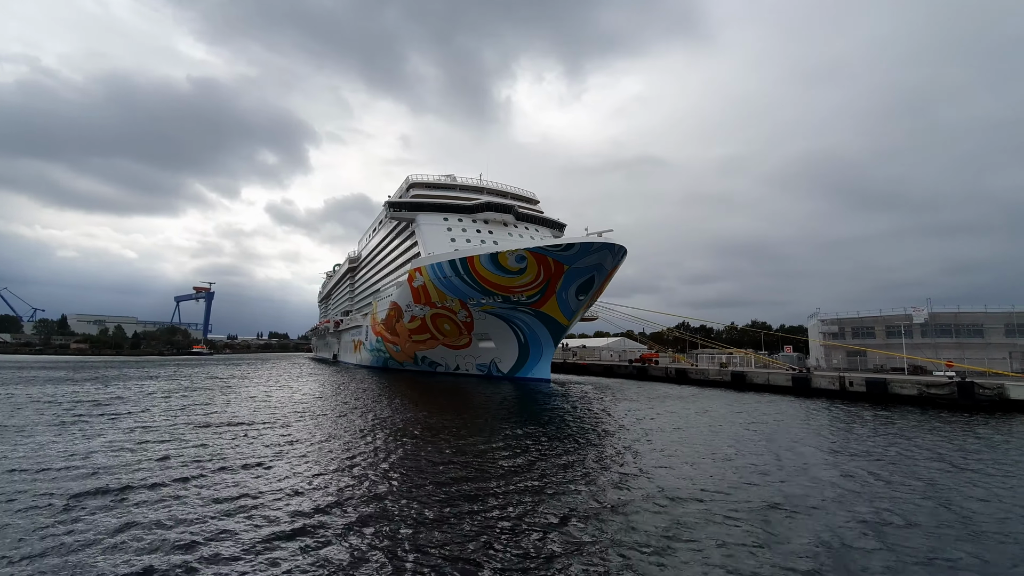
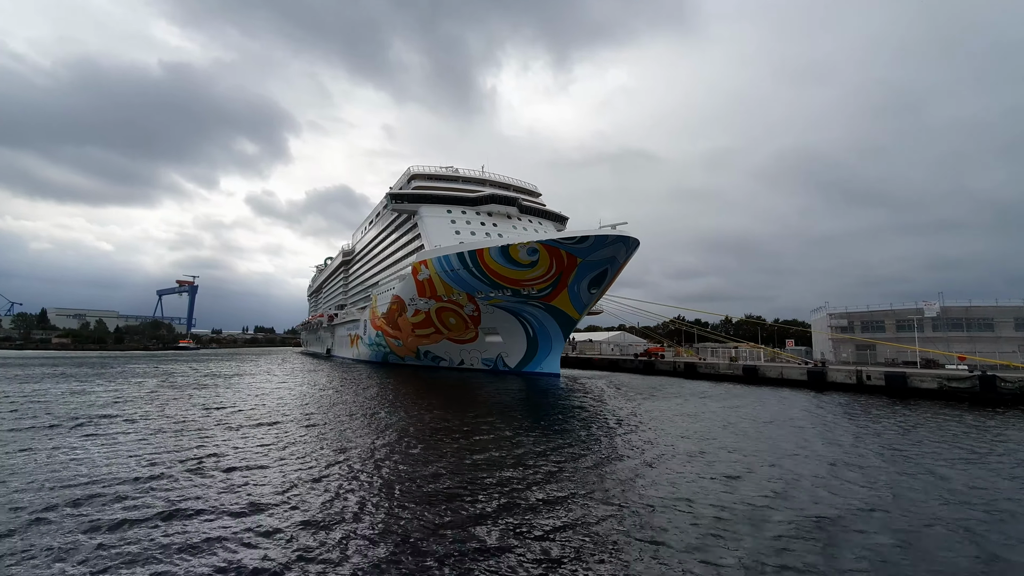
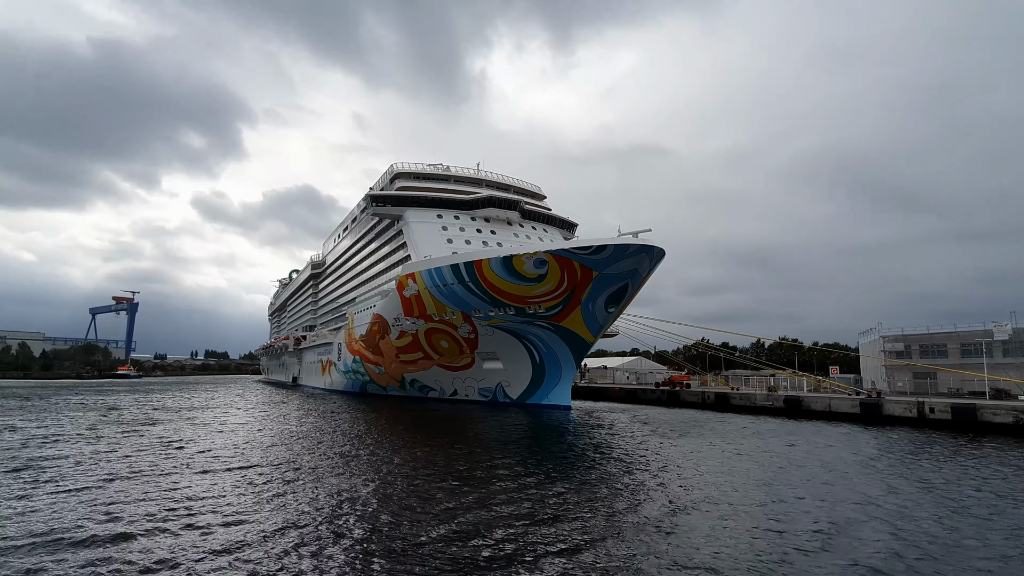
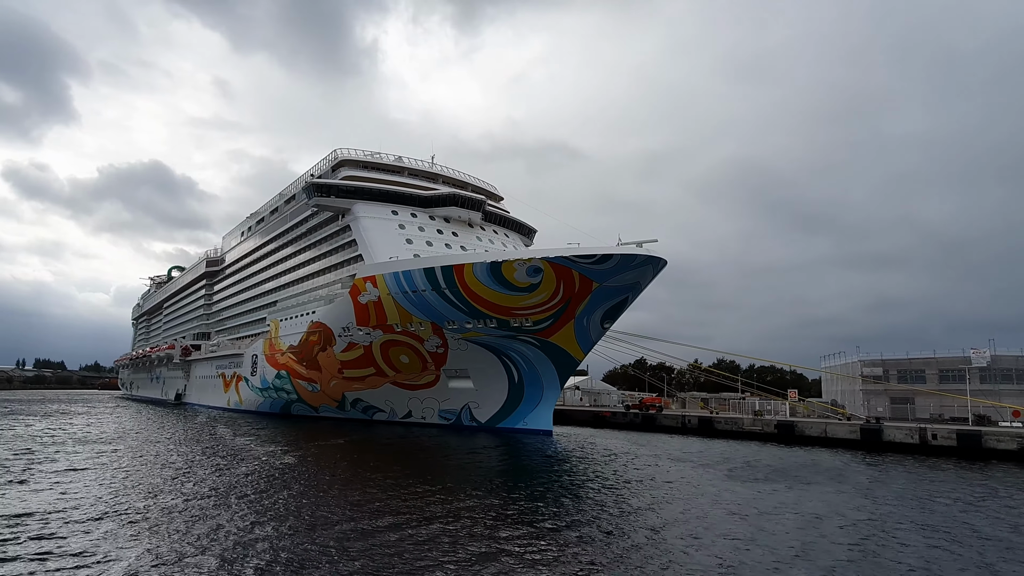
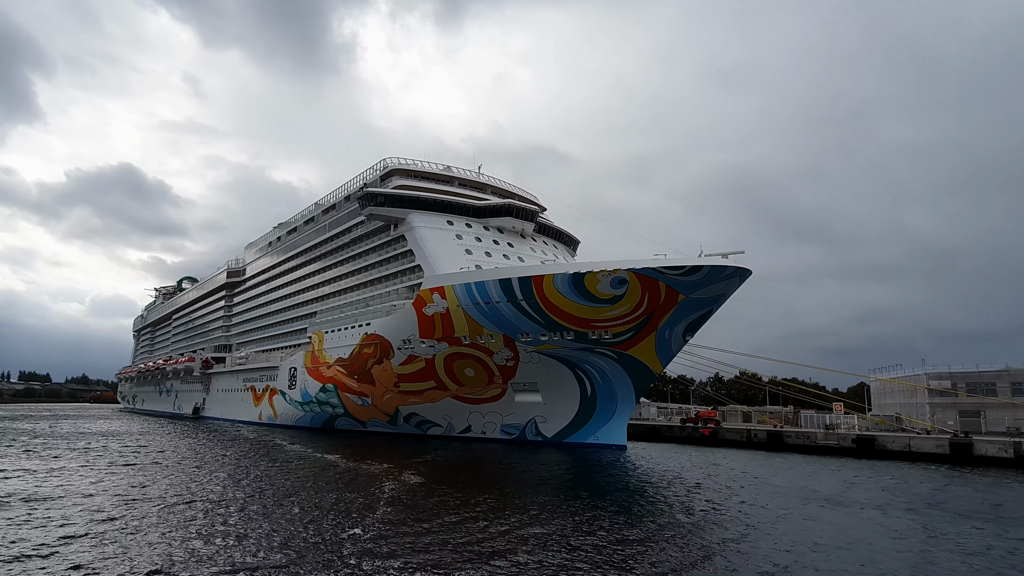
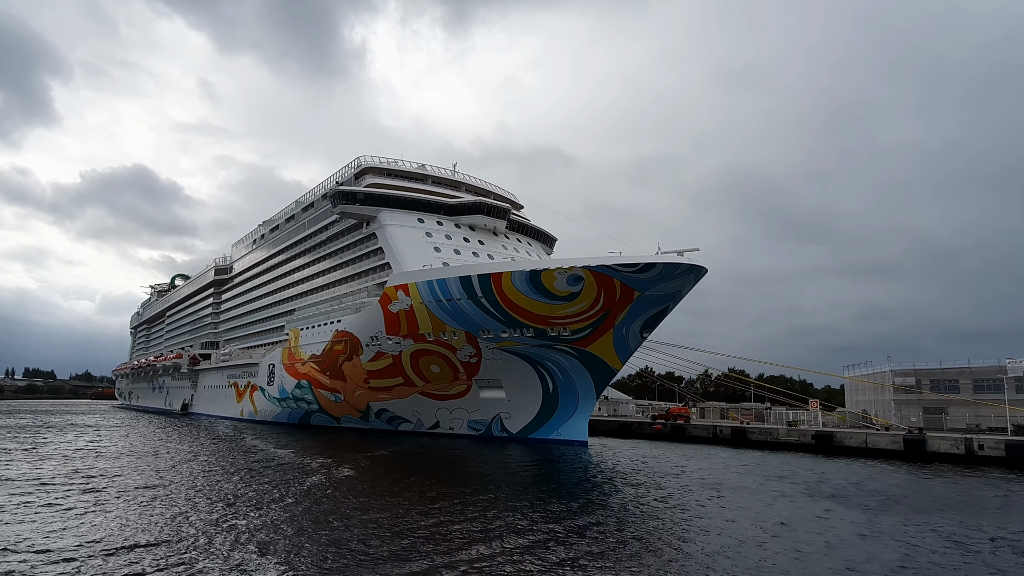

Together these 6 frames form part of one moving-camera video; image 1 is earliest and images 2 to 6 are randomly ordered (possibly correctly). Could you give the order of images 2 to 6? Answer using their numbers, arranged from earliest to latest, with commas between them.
2, 3, 4, 6, 5
